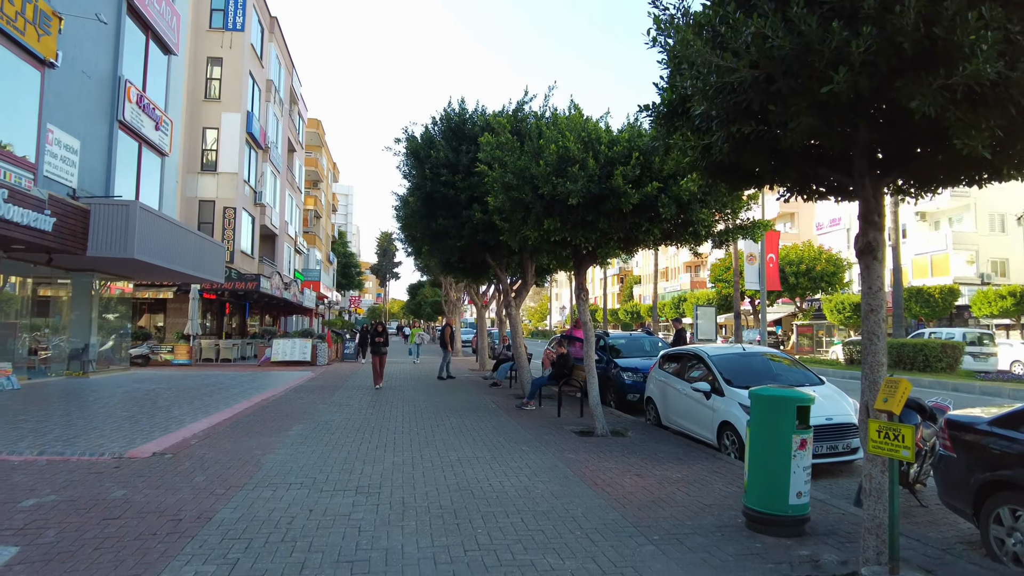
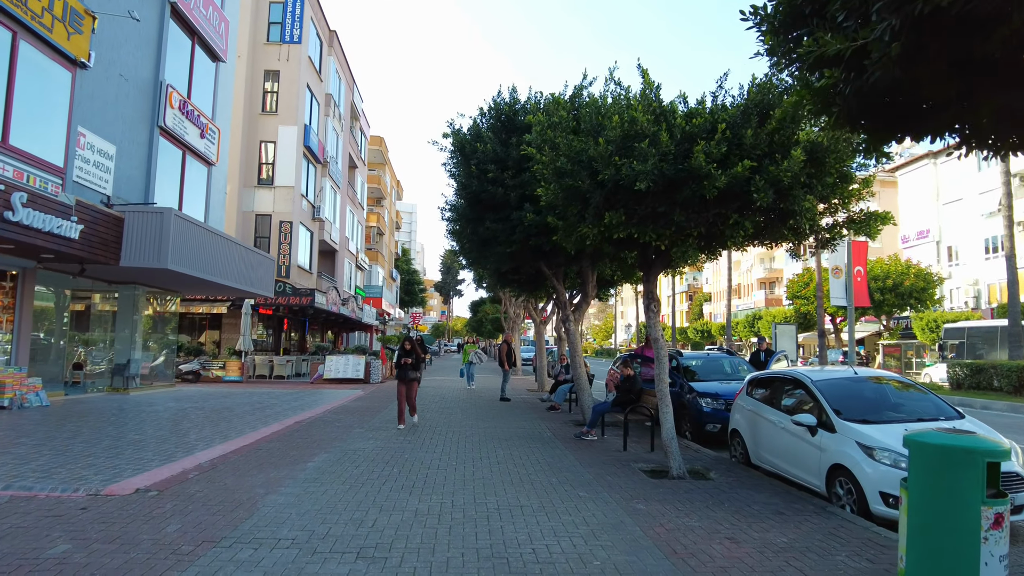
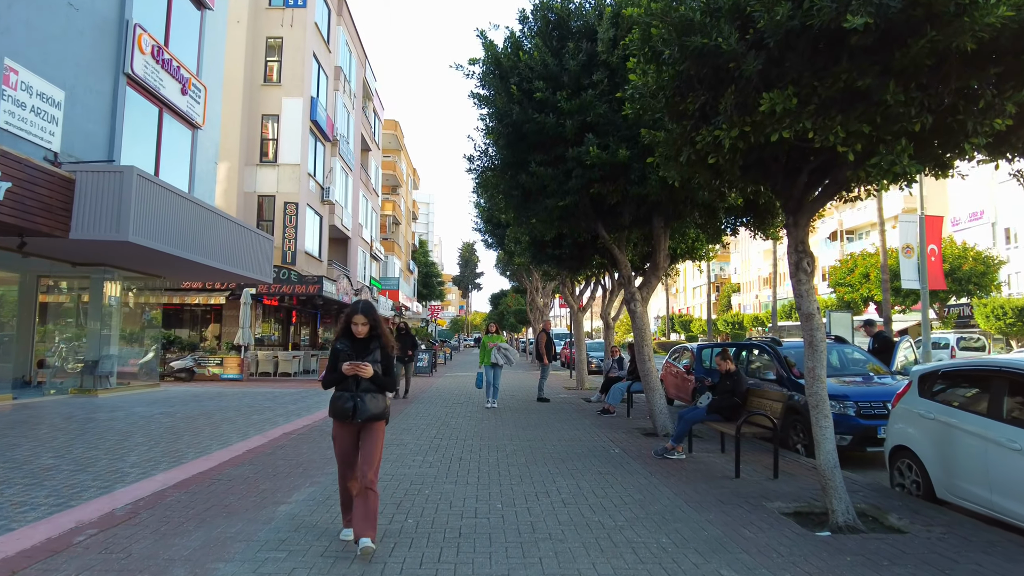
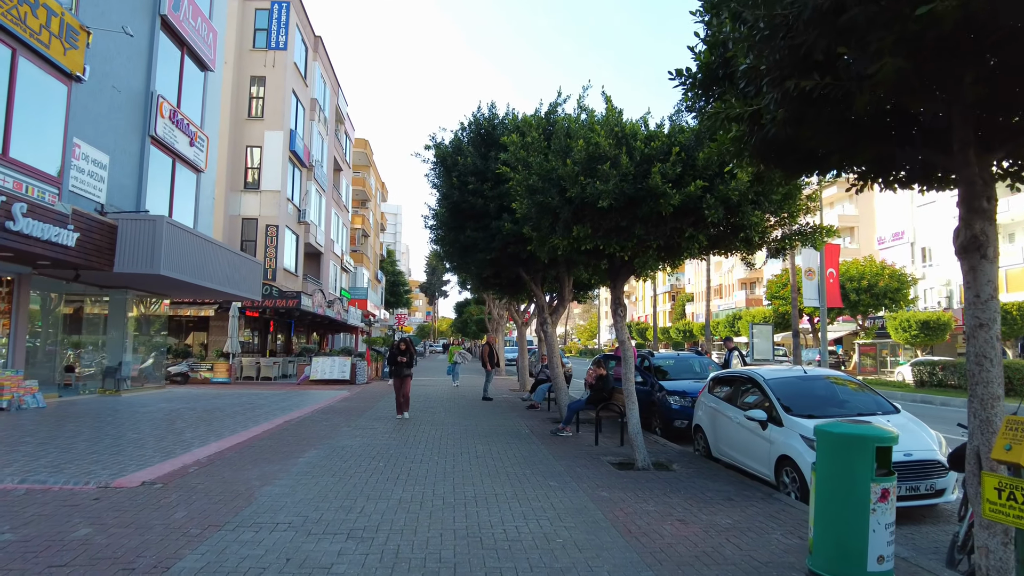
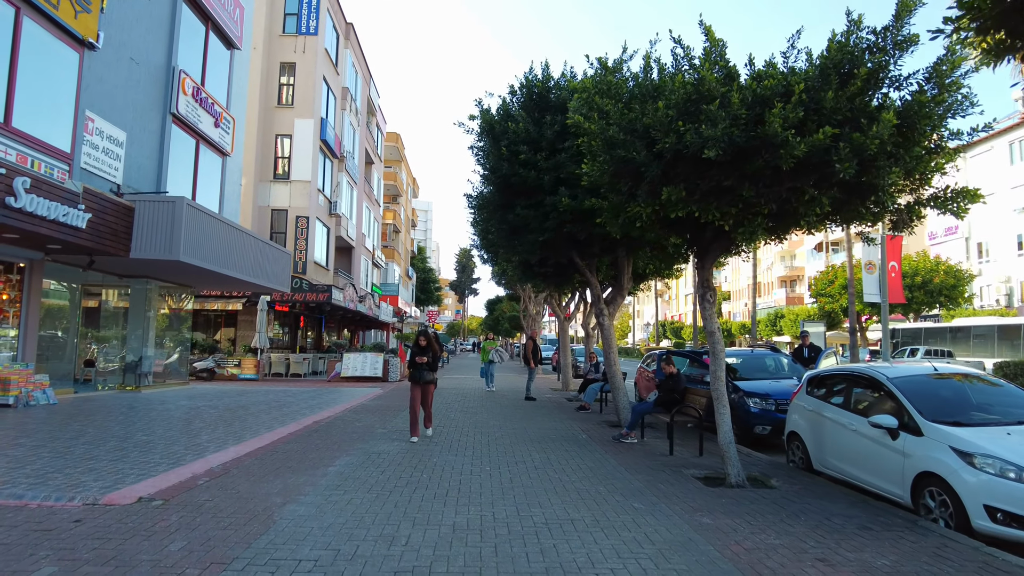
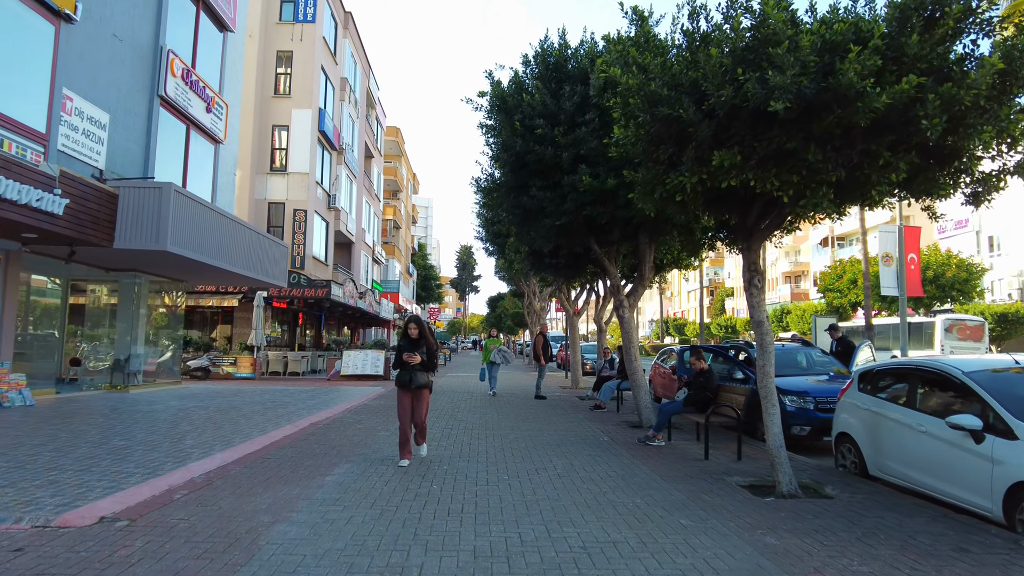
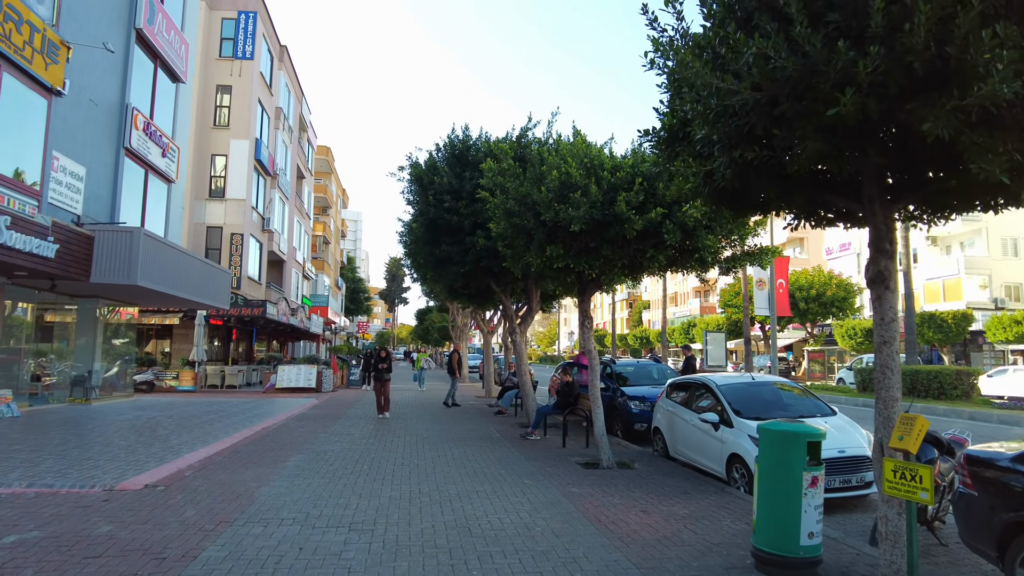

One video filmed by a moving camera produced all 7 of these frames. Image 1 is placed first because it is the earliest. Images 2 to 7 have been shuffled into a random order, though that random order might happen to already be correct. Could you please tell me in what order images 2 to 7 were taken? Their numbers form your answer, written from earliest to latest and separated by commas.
7, 4, 2, 5, 6, 3
